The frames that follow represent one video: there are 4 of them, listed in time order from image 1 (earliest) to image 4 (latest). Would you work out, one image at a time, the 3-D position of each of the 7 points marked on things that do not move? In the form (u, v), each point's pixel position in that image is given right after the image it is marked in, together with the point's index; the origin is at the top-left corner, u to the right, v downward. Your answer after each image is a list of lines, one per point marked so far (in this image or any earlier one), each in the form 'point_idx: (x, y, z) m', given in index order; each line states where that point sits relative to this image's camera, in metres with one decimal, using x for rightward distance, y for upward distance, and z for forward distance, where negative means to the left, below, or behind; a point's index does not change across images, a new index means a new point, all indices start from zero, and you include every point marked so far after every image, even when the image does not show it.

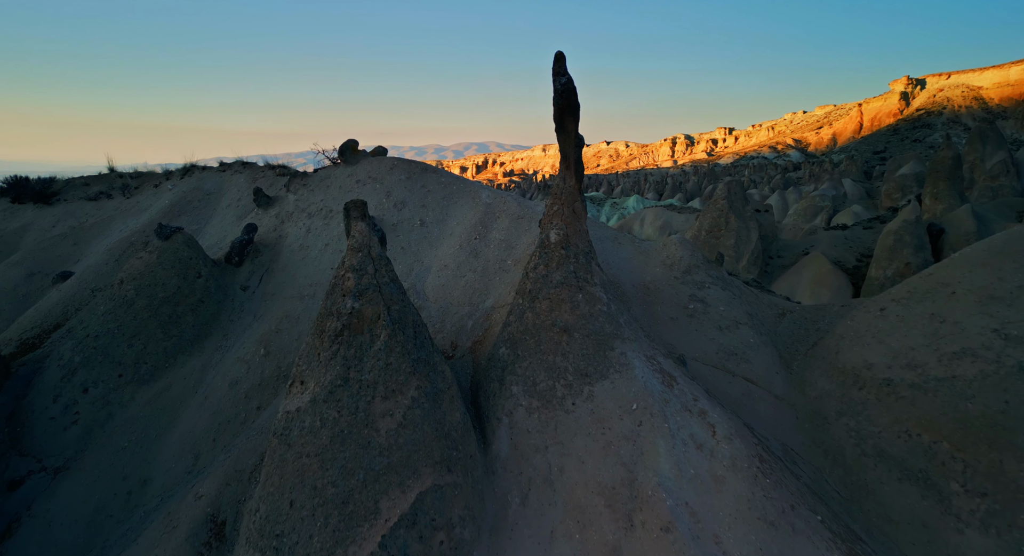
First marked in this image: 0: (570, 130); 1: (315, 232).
0: (+0.9, +2.3, +7.1) m
1: (-4.1, +0.9, +9.6) m
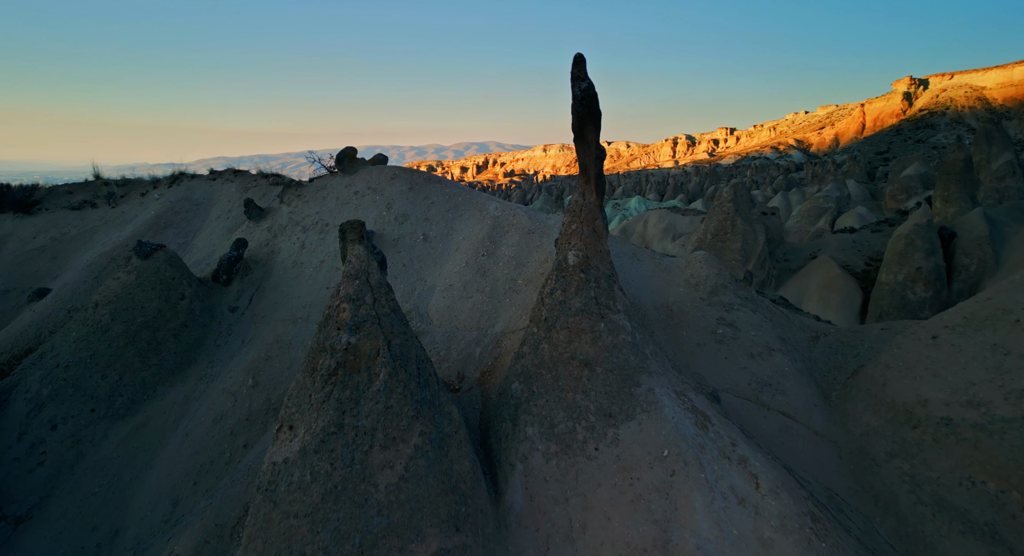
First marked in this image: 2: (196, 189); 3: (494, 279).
0: (+1.1, +1.9, +6.4) m
1: (-3.9, +0.6, +8.9) m
2: (-7.7, +2.2, +11.2) m
3: (-0.3, 0.0, +8.1) m
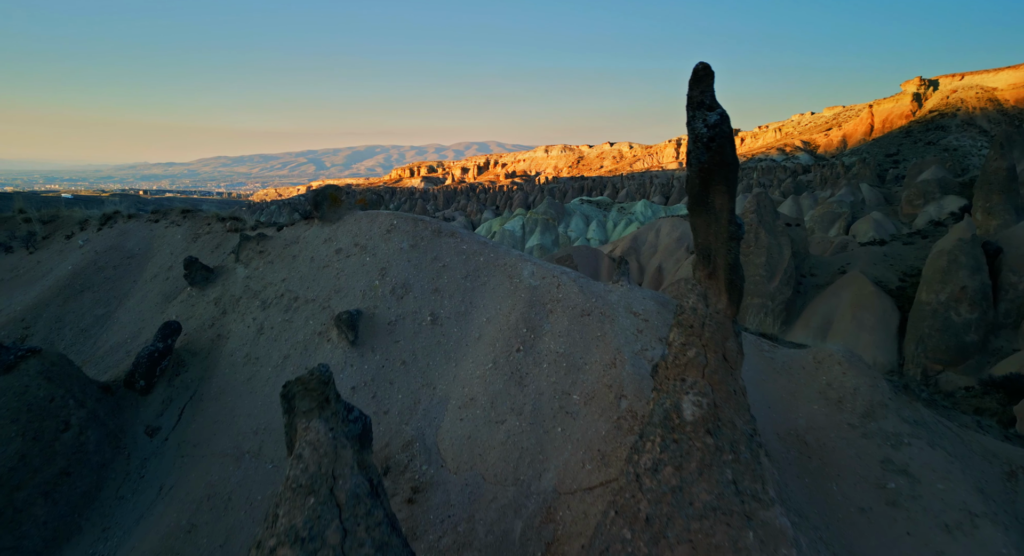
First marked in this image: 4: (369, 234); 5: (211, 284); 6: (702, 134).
0: (+1.7, +0.6, +3.8) m
1: (-3.3, -0.7, +6.3) m
2: (-7.1, +0.8, +8.6) m
3: (+0.3, -1.3, +5.5) m
4: (-2.2, +0.7, +7.1) m
5: (-4.7, -0.1, +7.1) m
6: (+1.5, +1.2, +3.7) m
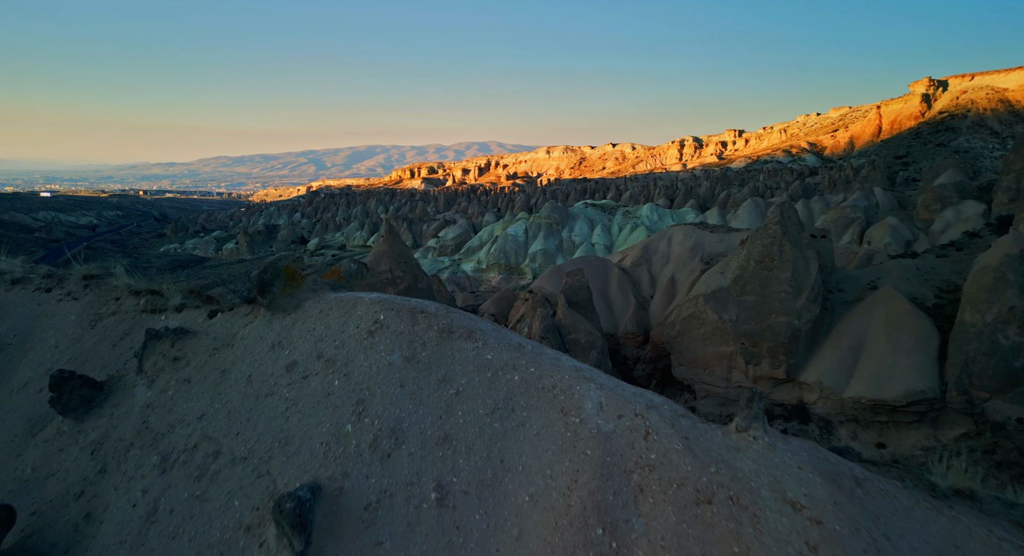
0: (+2.2, -0.6, +1.2) m
1: (-2.8, -2.0, +3.7) m
2: (-6.6, -0.4, +6.1) m
3: (+0.8, -2.6, +2.9) m
4: (-1.7, -0.5, +4.6) m
5: (-4.2, -1.3, +4.6) m
6: (+2.0, -0.1, +1.1) m
